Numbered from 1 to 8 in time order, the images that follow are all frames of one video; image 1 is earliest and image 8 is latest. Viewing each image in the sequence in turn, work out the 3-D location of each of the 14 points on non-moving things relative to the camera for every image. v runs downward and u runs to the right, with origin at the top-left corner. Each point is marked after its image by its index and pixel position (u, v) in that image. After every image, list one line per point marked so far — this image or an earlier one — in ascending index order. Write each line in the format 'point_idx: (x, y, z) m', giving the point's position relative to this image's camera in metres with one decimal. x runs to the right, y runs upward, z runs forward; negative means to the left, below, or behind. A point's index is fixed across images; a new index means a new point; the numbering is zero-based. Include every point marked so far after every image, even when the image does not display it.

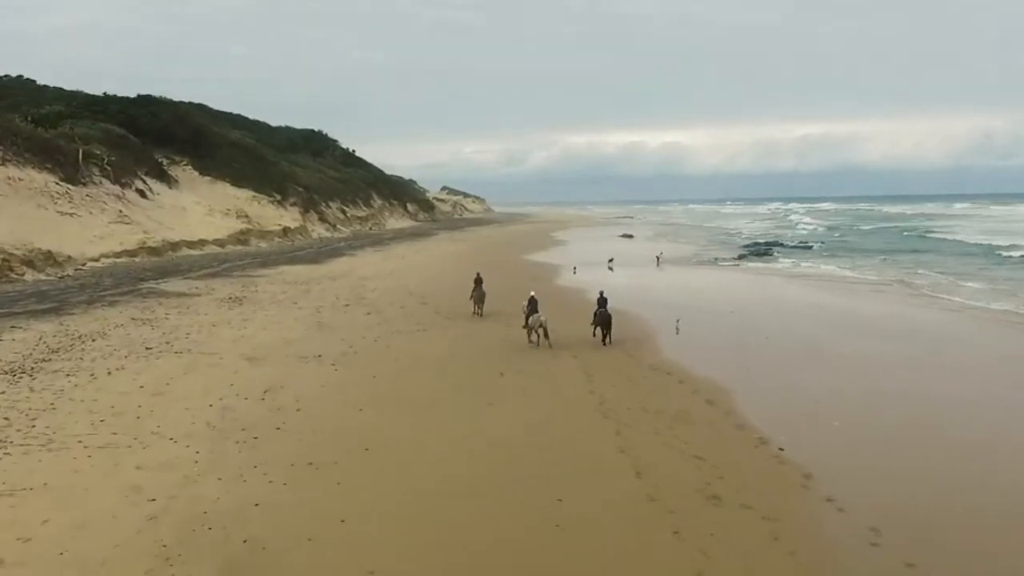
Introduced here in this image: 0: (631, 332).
0: (+3.0, -0.5, +19.6) m
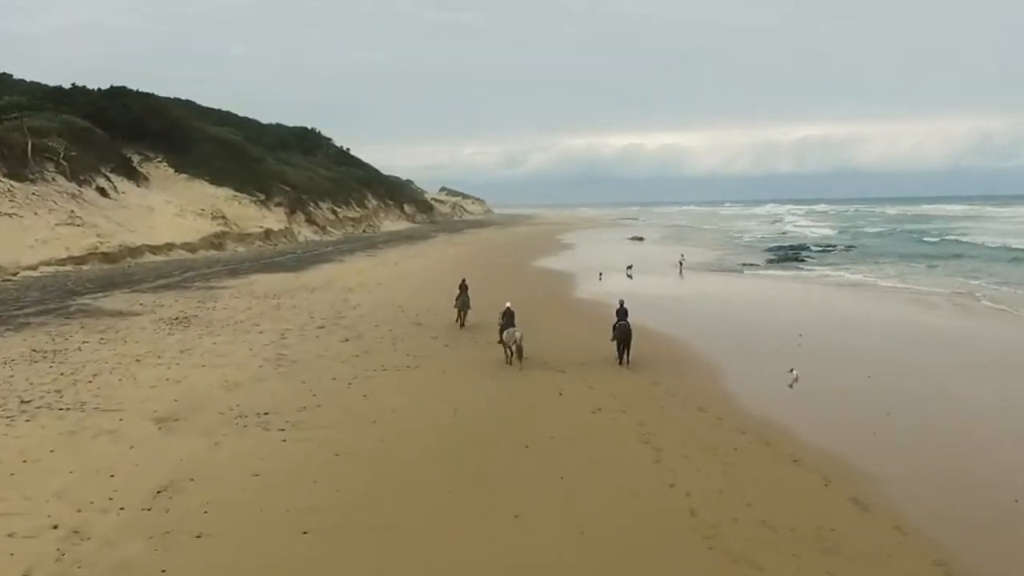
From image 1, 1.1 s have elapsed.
0: (+3.3, -0.8, +16.3) m
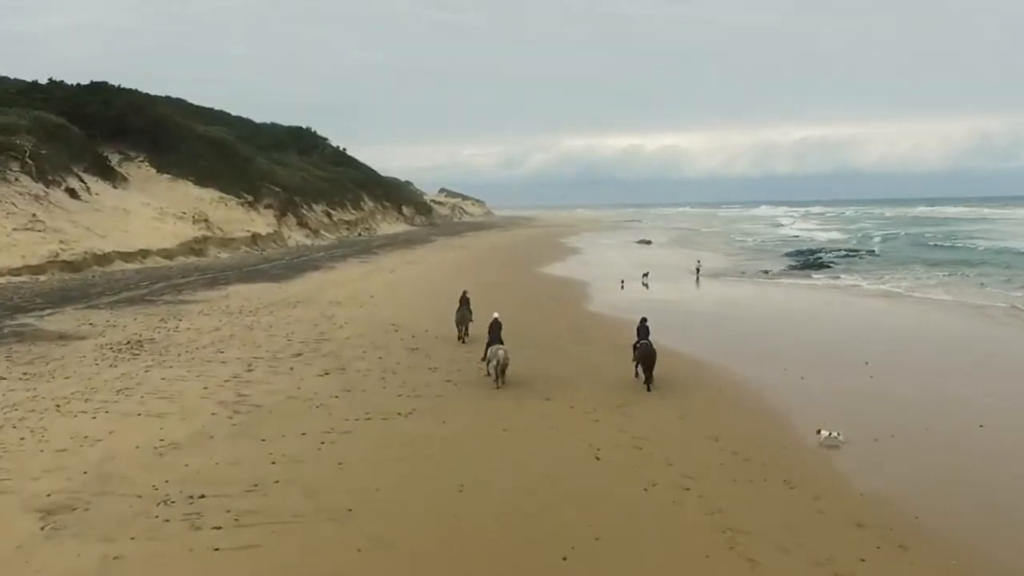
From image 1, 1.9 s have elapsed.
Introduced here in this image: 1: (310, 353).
0: (+3.5, -1.2, +14.2) m
1: (-3.1, -1.0, +11.4) m
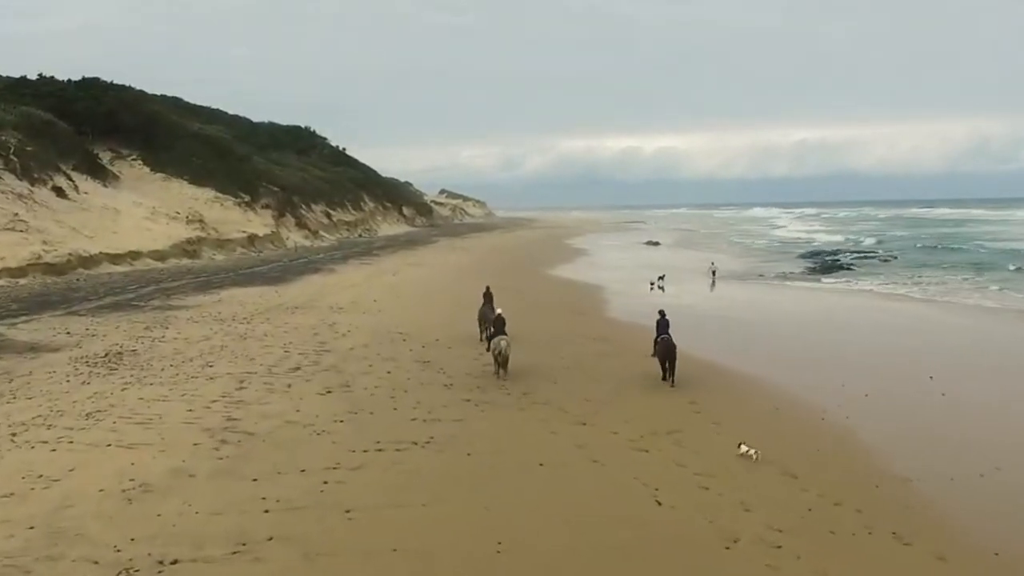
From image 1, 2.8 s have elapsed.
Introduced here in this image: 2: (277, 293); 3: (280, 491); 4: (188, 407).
0: (+3.8, -1.2, +12.9) m
1: (-2.8, -1.1, +10.2) m
2: (-5.7, -0.1, +17.7) m
3: (-1.9, -1.6, +5.9) m
4: (-3.6, -1.3, +8.1) m
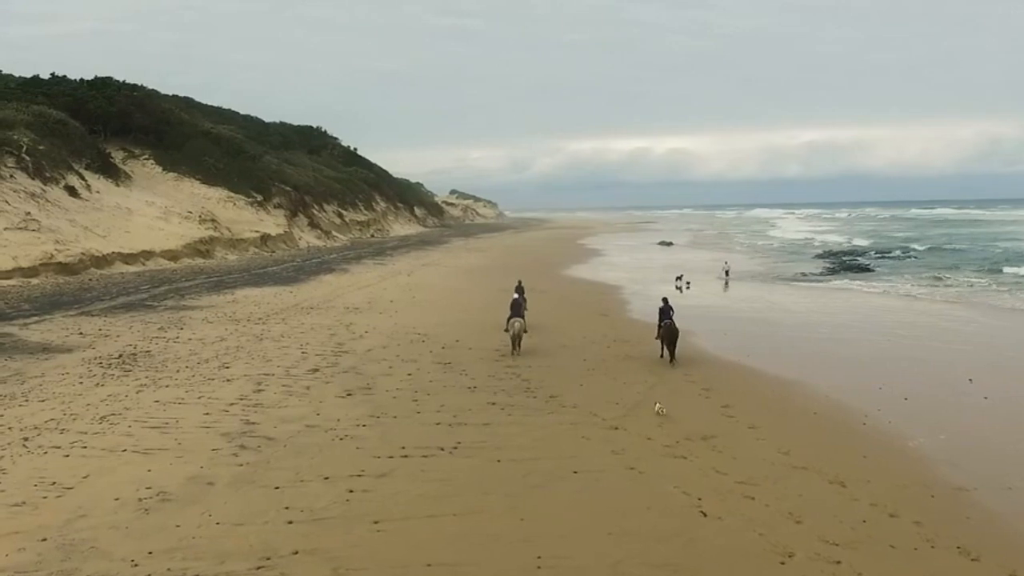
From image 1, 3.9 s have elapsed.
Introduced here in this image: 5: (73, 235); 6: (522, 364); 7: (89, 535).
0: (+4.2, -1.2, +12.6) m
1: (-2.5, -1.1, +9.9) m
2: (-5.3, -0.1, +17.4) m
3: (-1.6, -1.6, +5.6) m
4: (-3.3, -1.3, +7.8) m
5: (-11.9, +1.4, +19.9) m
6: (+0.2, -1.1, +10.9) m
7: (-2.8, -1.7, +4.9) m
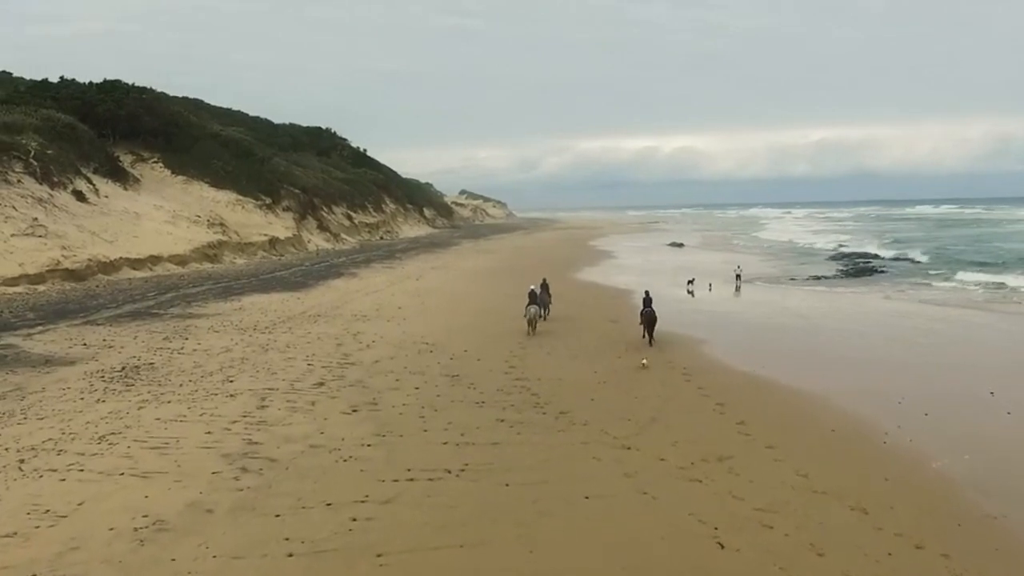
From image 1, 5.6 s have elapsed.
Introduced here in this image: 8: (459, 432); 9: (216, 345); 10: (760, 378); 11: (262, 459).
0: (+4.3, -1.4, +12.3) m
1: (-2.4, -1.2, +9.7) m
2: (-5.0, -0.3, +17.2) m
3: (-1.5, -1.8, +5.4) m
4: (-3.2, -1.5, +7.6) m
5: (-11.7, +1.3, +19.8) m
6: (+0.3, -1.3, +10.7) m
7: (-2.8, -1.8, +4.7) m
8: (-0.6, -1.5, +7.8) m
9: (-4.7, -0.9, +11.7) m
10: (+3.8, -1.4, +11.0) m
11: (-2.3, -1.6, +6.8) m
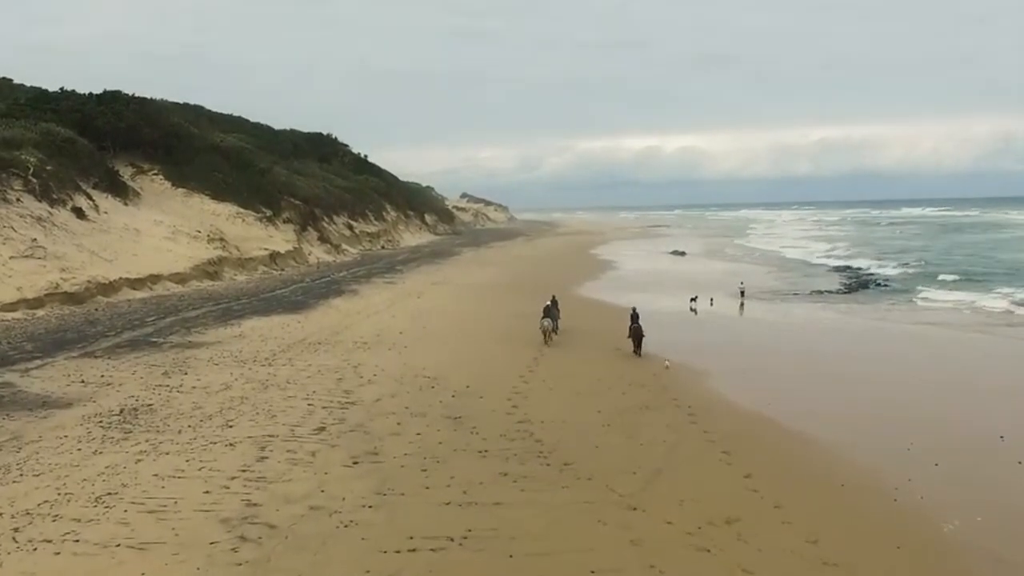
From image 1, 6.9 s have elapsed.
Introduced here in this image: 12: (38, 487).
0: (+4.4, -2.0, +12.2) m
1: (-2.3, -1.8, +9.6) m
2: (-5.0, -0.8, +17.1) m
3: (-1.5, -2.3, +5.3) m
4: (-3.1, -2.0, +7.5) m
5: (-11.6, +0.7, +19.7) m
6: (+0.3, -1.8, +10.6) m
7: (-2.7, -2.4, +4.6) m
8: (-0.5, -2.1, +7.7) m
9: (-4.7, -1.5, +11.6) m
10: (+3.8, -2.0, +10.9) m
11: (-2.3, -2.2, +6.7) m
12: (-4.7, -2.0, +7.3) m
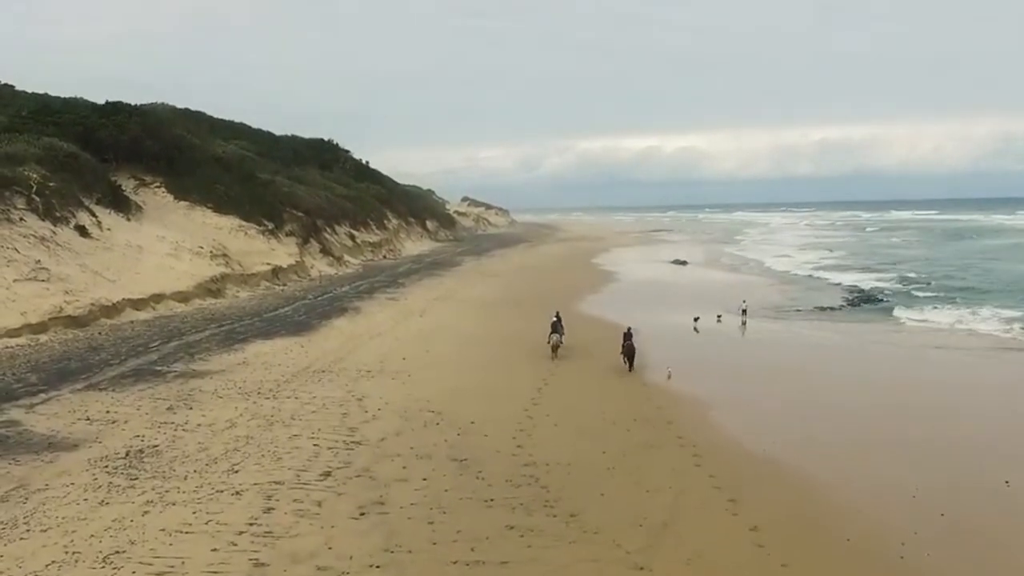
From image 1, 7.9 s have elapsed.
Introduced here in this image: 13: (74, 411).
0: (+4.4, -2.6, +12.2) m
1: (-2.2, -2.4, +9.6) m
2: (-4.9, -1.4, +17.1) m
3: (-1.4, -2.9, +5.3) m
4: (-3.1, -2.6, +7.5) m
5: (-11.5, +0.2, +19.7) m
6: (+0.4, -2.4, +10.6) m
7: (-2.7, -3.0, +4.6) m
8: (-0.4, -2.7, +7.7) m
9: (-4.6, -2.1, +11.6) m
10: (+3.9, -2.6, +10.9) m
11: (-2.2, -2.7, +6.7) m
12: (-4.7, -2.6, +7.3) m
13: (-7.0, -1.9, +11.6) m
